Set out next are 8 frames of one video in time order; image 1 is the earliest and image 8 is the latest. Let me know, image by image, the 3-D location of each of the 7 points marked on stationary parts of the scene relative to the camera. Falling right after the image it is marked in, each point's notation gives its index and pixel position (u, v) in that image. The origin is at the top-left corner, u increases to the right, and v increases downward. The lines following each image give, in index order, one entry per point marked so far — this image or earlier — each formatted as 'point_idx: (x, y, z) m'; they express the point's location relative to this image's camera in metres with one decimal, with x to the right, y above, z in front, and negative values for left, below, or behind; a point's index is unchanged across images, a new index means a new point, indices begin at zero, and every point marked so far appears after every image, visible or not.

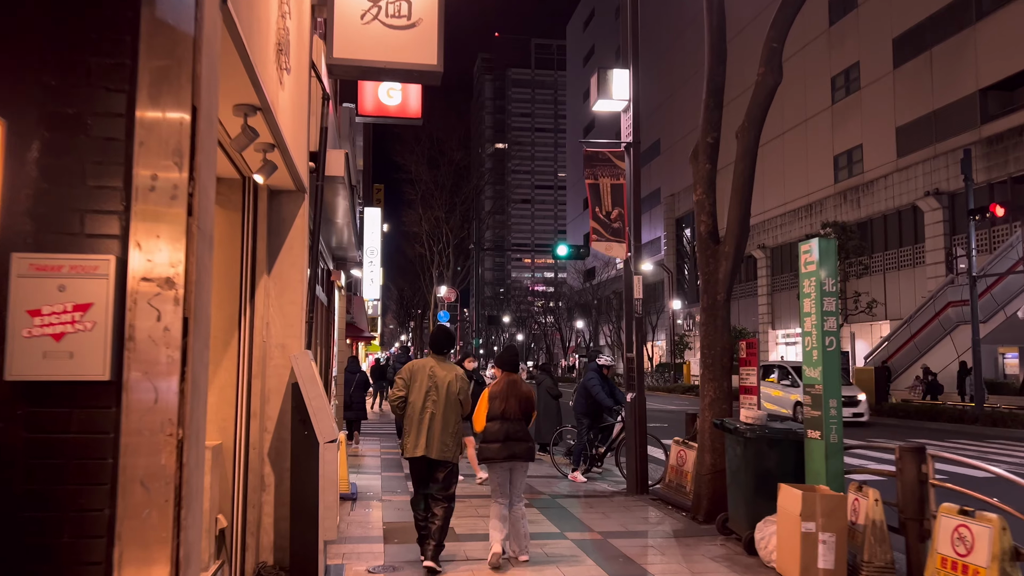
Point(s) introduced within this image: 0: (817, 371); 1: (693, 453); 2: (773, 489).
0: (+2.4, -0.7, +6.3) m
1: (+2.0, -1.8, +8.6) m
2: (+2.1, -1.6, +6.5) m
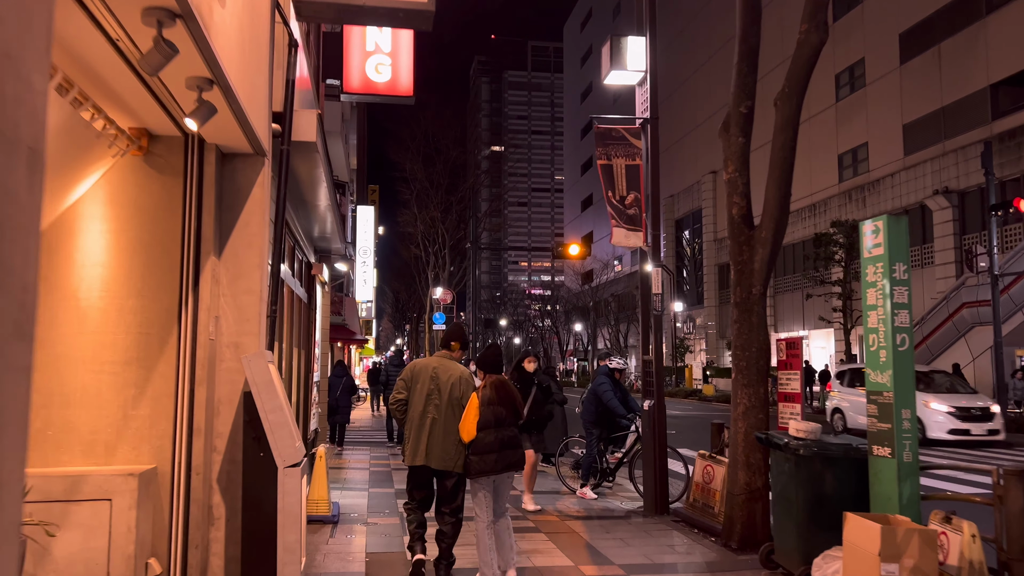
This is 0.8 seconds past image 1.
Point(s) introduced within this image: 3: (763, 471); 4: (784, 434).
0: (+2.4, -0.6, +5.2) m
1: (+2.0, -1.7, +7.6) m
2: (+2.2, -1.6, +5.4) m
3: (+2.2, -1.6, +7.0) m
4: (+2.0, -1.1, +5.9) m
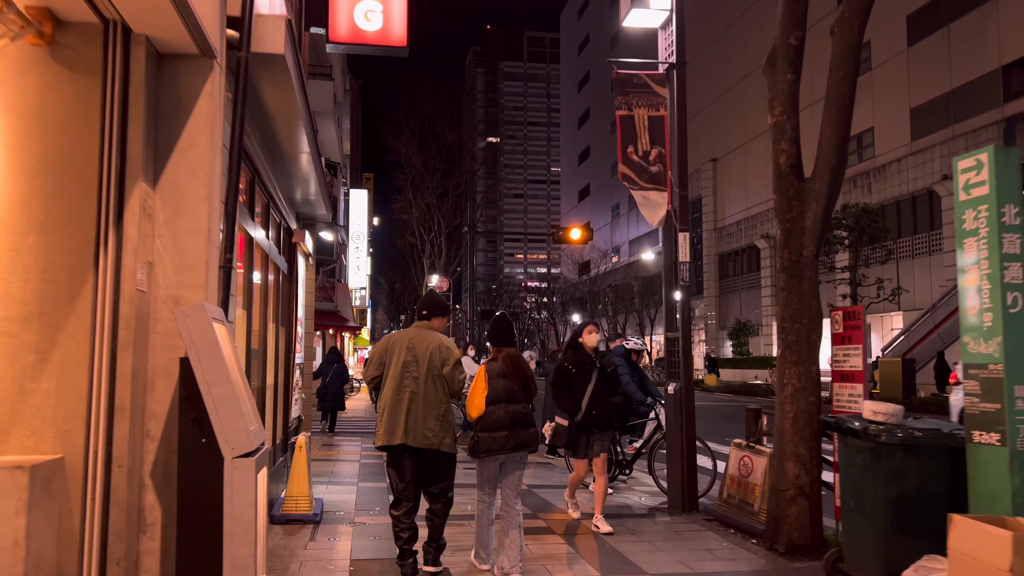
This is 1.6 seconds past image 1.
0: (+2.5, -0.3, +4.2) m
1: (+2.1, -1.4, +6.6) m
2: (+2.2, -1.3, +4.4) m
3: (+2.3, -1.3, +6.0) m
4: (+2.1, -0.8, +4.9) m
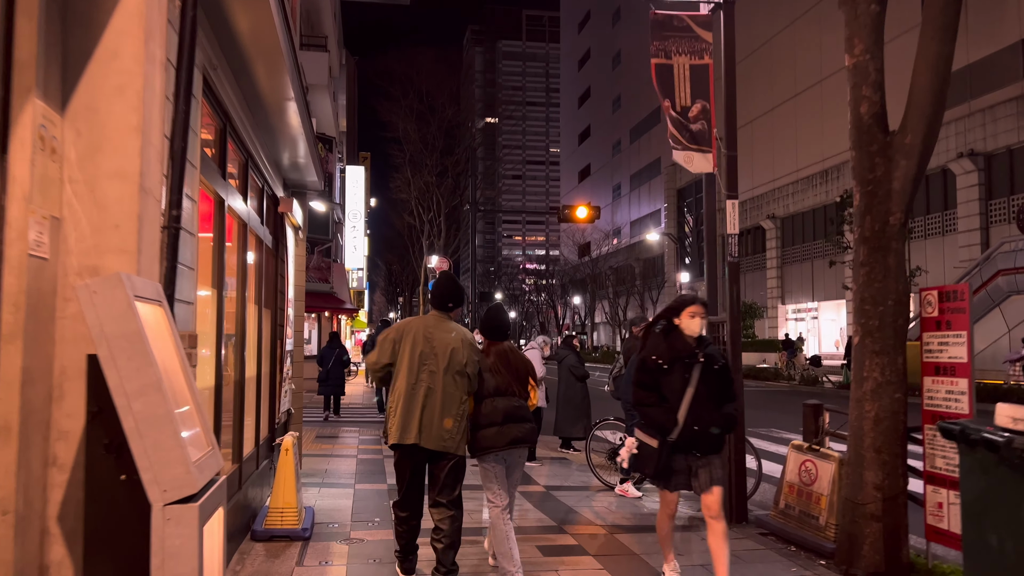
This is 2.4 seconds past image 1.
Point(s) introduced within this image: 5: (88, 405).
0: (+2.7, -0.2, +3.2) m
1: (+2.2, -1.2, +5.6) m
2: (+2.4, -1.2, +3.4) m
3: (+2.4, -1.2, +5.0) m
4: (+2.3, -0.7, +3.9) m
5: (-1.2, -0.3, +2.2) m
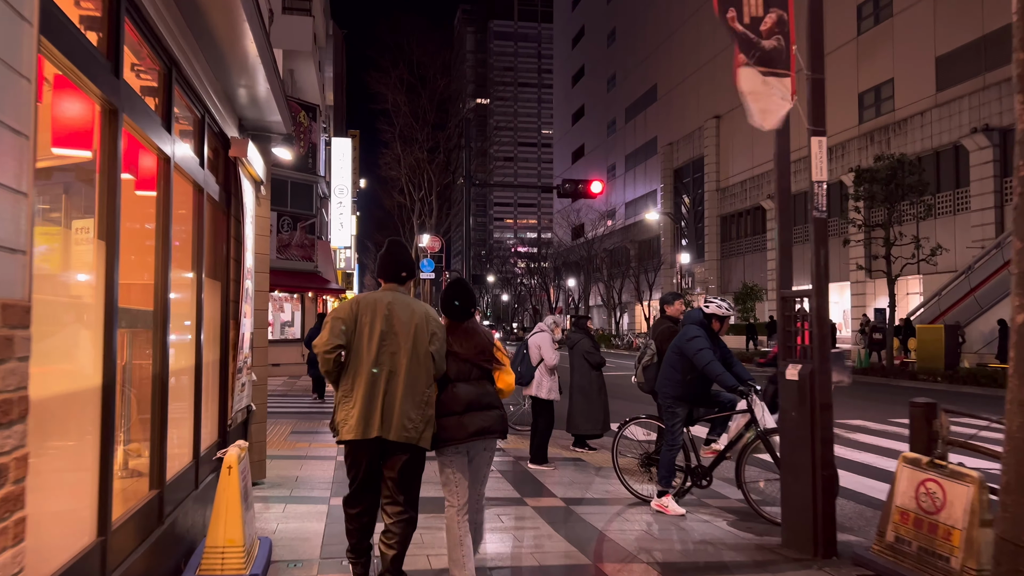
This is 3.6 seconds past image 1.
0: (+2.8, 0.0, +1.7) m
1: (+2.4, -1.0, +4.1) m
2: (+2.6, -1.0, +2.0) m
3: (+2.6, -1.0, +3.6) m
4: (+2.4, -0.5, +2.4) m
5: (-1.0, -0.2, +0.7) m
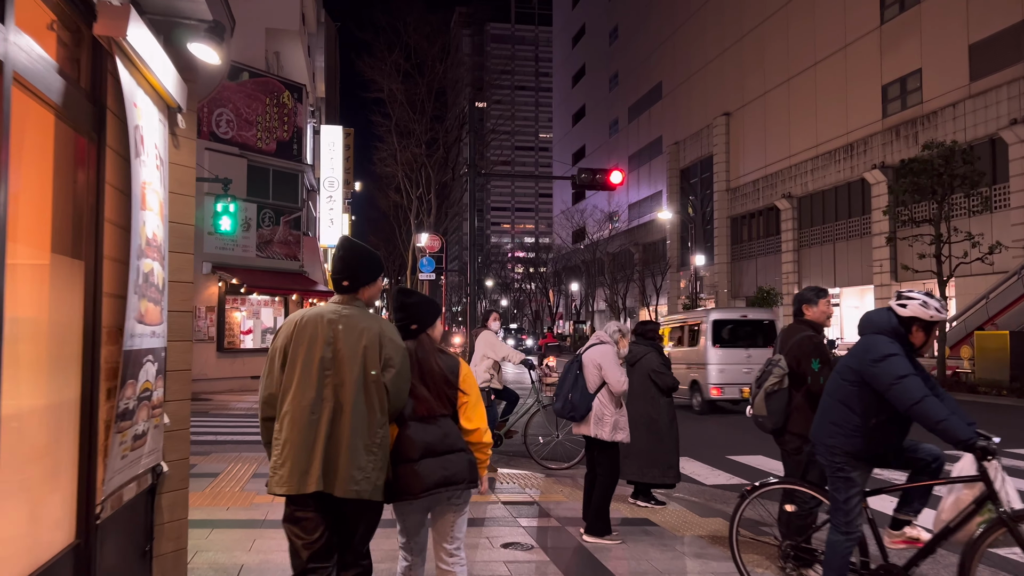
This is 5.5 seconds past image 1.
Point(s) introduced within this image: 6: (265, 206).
0: (+3.2, +0.1, -0.7) m
1: (+2.7, -1.0, +1.7) m
2: (+2.9, -0.9, -0.5) m
3: (+2.9, -0.9, +1.1) m
4: (+2.8, -0.4, 0.0) m
5: (-0.6, -0.1, -1.8) m
6: (-6.0, +2.0, +19.4) m
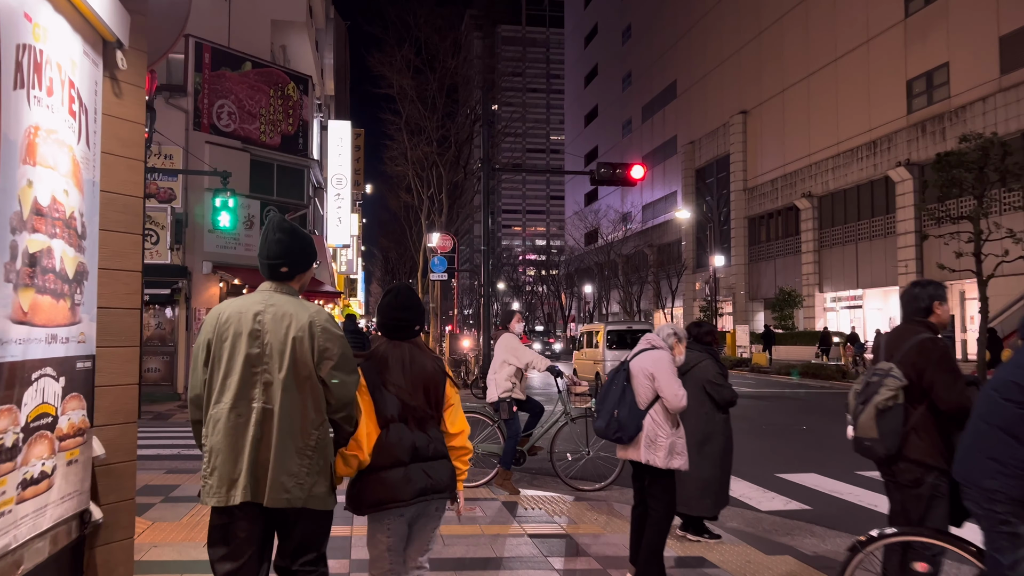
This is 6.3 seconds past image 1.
0: (+3.3, +0.1, -1.8) m
1: (+2.8, -0.9, +0.6) m
2: (+3.0, -0.8, -1.5) m
3: (+3.1, -0.8, +0.1) m
4: (+2.9, -0.3, -1.1) m
5: (-0.5, 0.0, -2.8) m
6: (-5.7, +2.0, +18.5) m
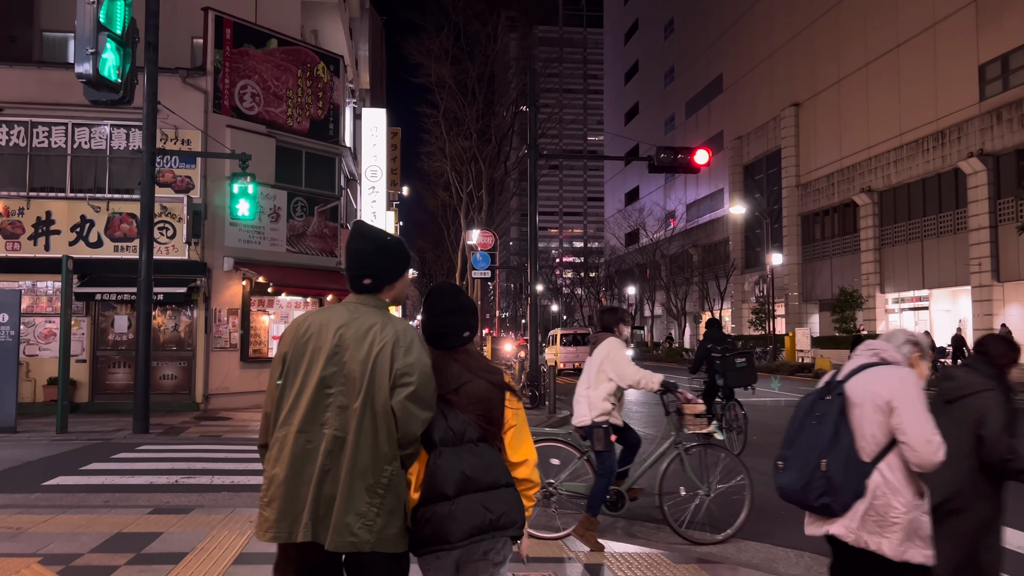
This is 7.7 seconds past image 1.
0: (+3.5, +0.3, -3.7) m
1: (+3.1, -0.8, -1.3) m
2: (+3.2, -0.7, -3.4) m
3: (+3.3, -0.7, -1.8) m
4: (+3.1, -0.2, -3.0) m
5: (-0.4, +0.1, -4.5) m
6: (-4.6, +2.0, +17.0) m
